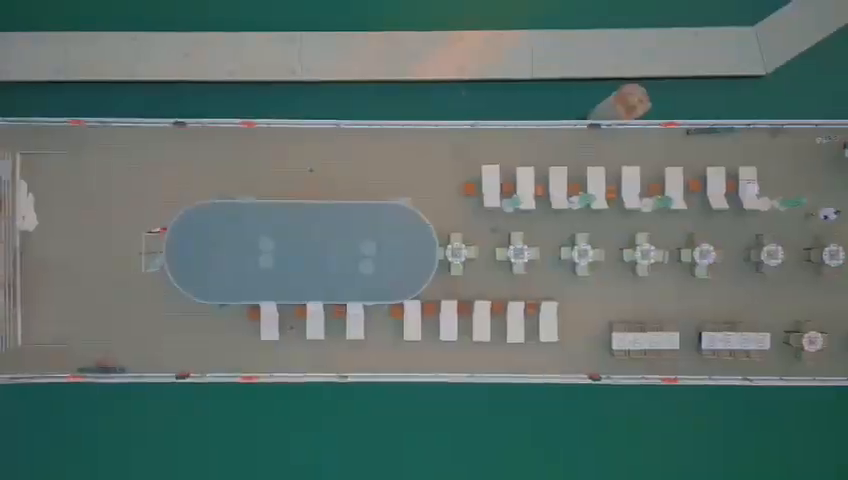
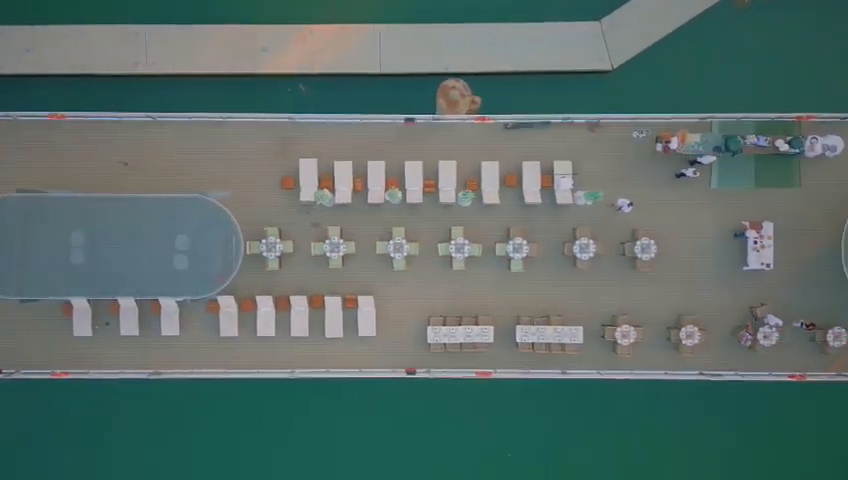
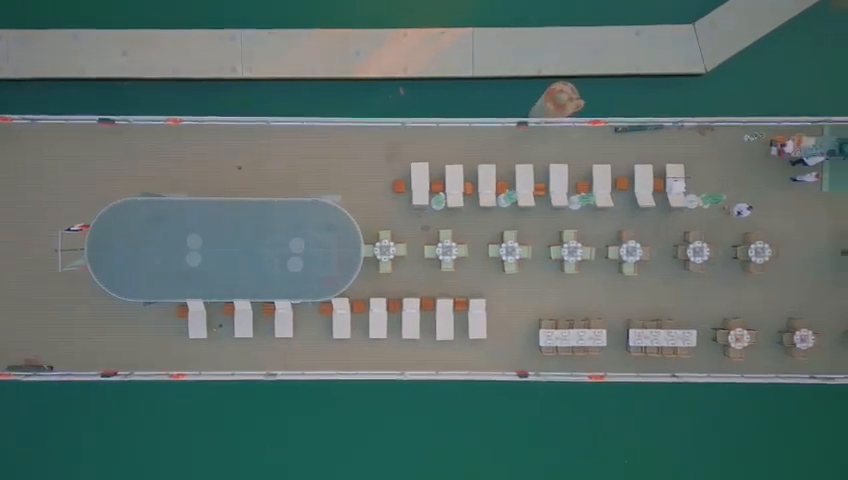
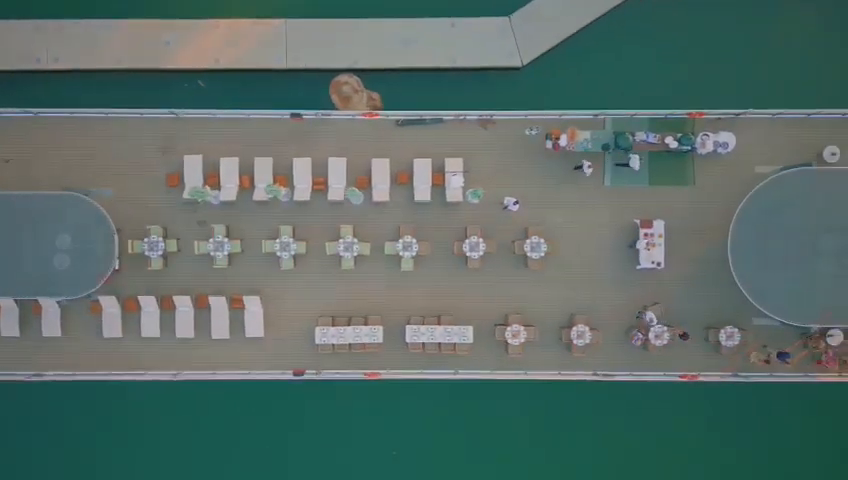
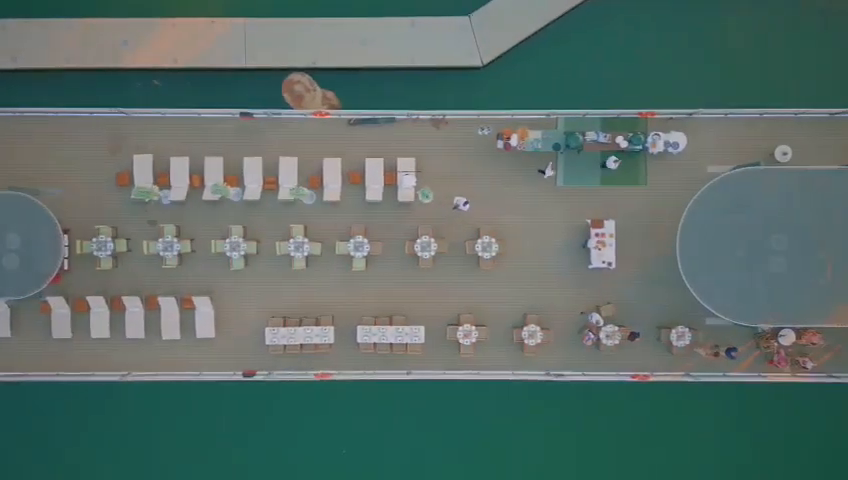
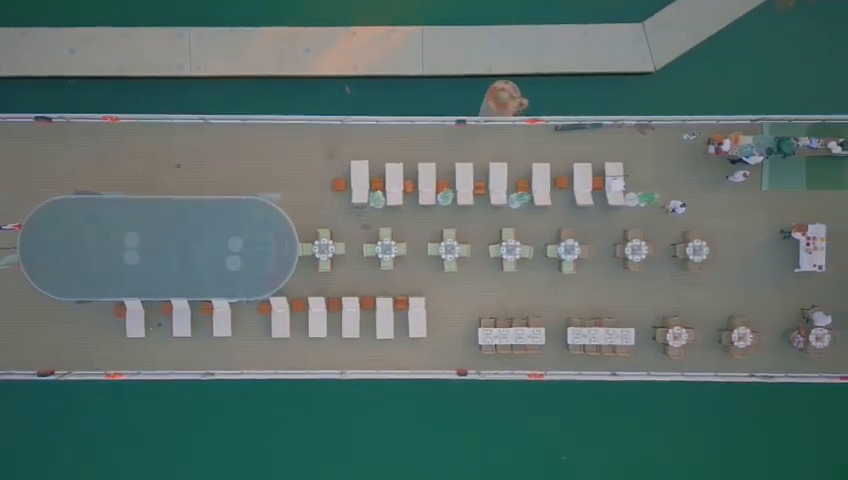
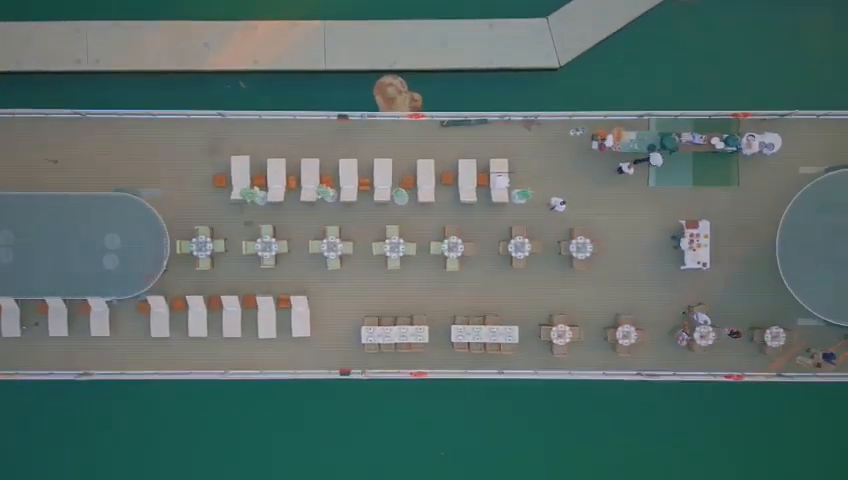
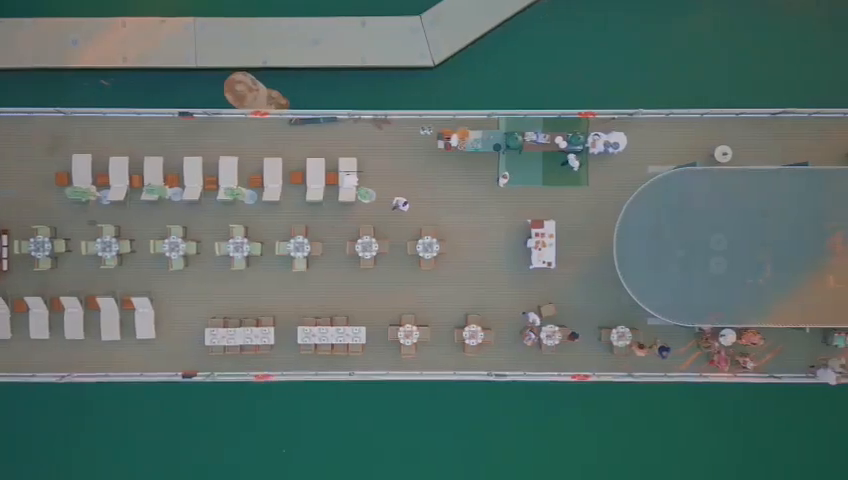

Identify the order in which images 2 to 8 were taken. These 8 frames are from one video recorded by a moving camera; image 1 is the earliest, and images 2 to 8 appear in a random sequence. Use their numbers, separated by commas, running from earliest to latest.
3, 6, 2, 7, 4, 5, 8
